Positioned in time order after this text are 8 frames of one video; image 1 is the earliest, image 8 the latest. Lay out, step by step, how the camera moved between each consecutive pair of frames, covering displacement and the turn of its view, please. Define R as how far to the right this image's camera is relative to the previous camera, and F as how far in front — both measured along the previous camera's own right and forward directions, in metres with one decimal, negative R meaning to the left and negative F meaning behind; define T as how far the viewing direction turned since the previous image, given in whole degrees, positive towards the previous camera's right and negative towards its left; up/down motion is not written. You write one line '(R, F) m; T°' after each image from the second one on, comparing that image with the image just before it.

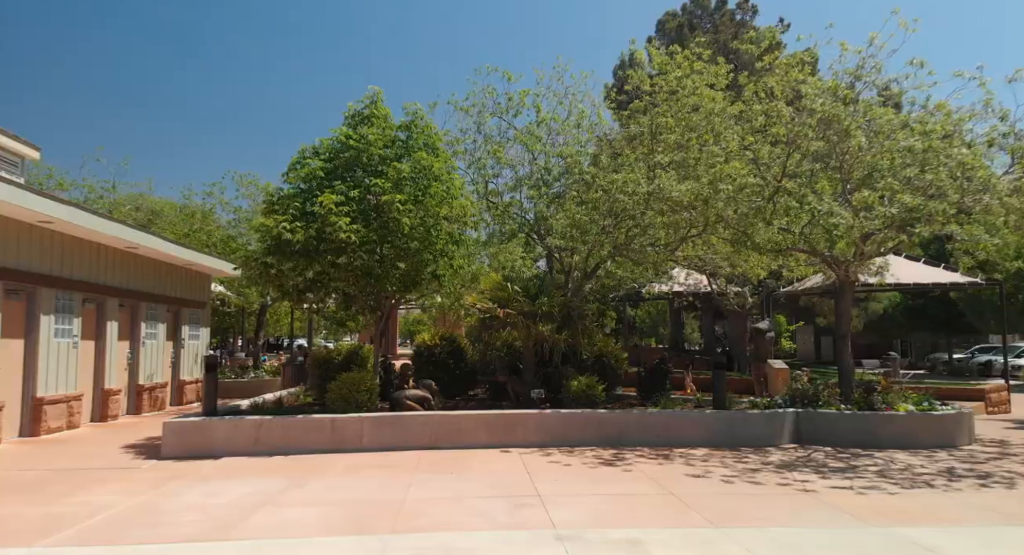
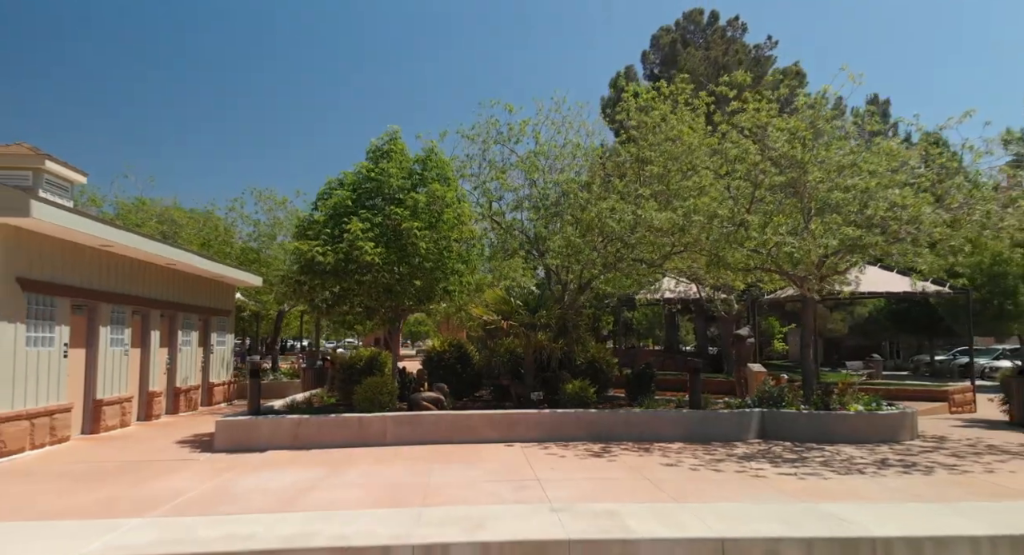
(0.0, -1.1) m; 0°
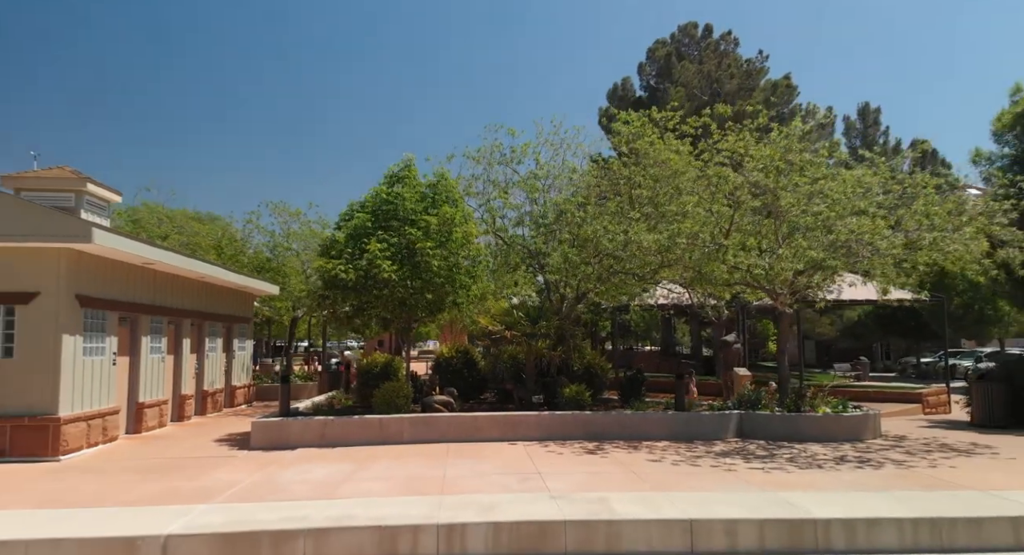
(-0.1, -1.0) m; 0°
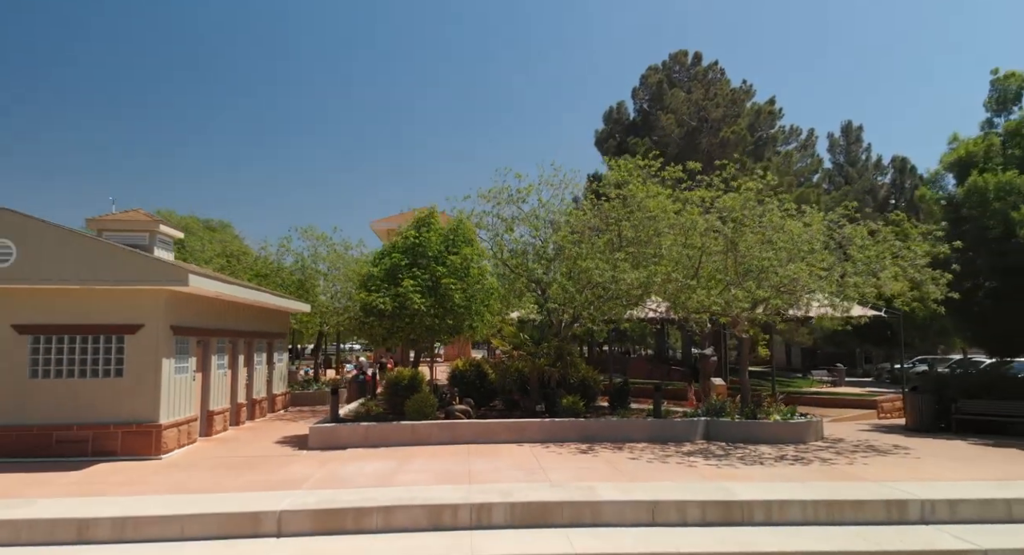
(-0.2, -2.1) m; 0°
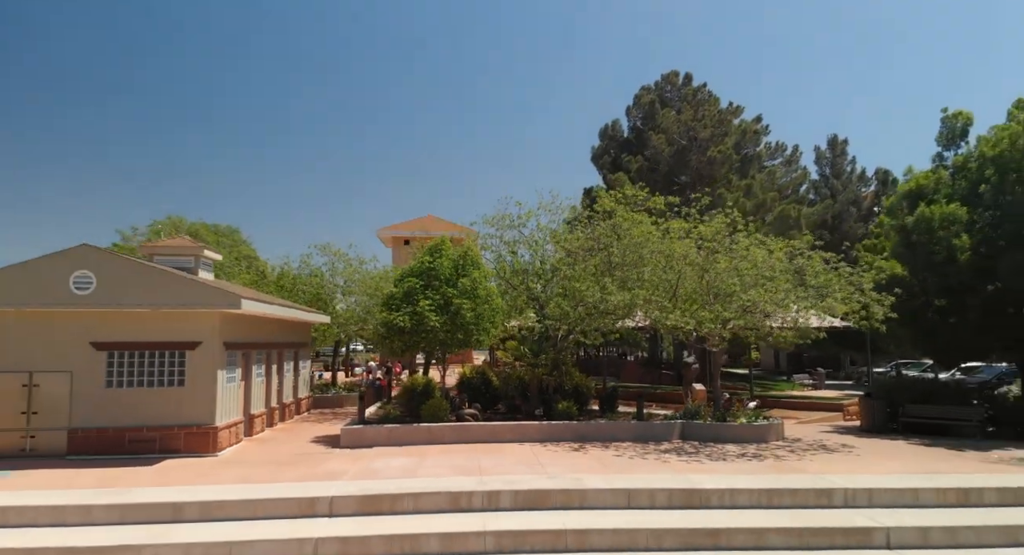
(-0.1, -1.8) m; 0°
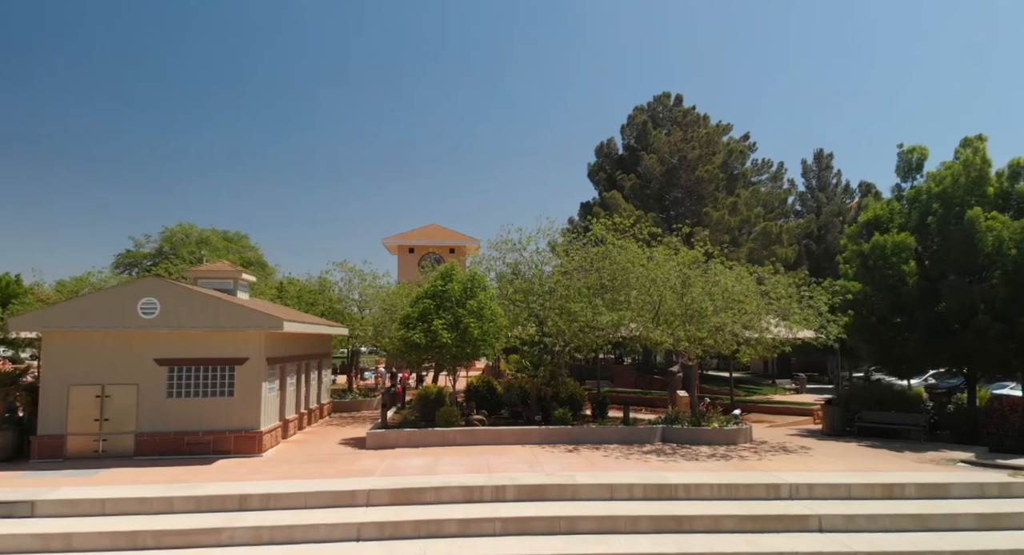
(-0.1, -2.0) m; 0°
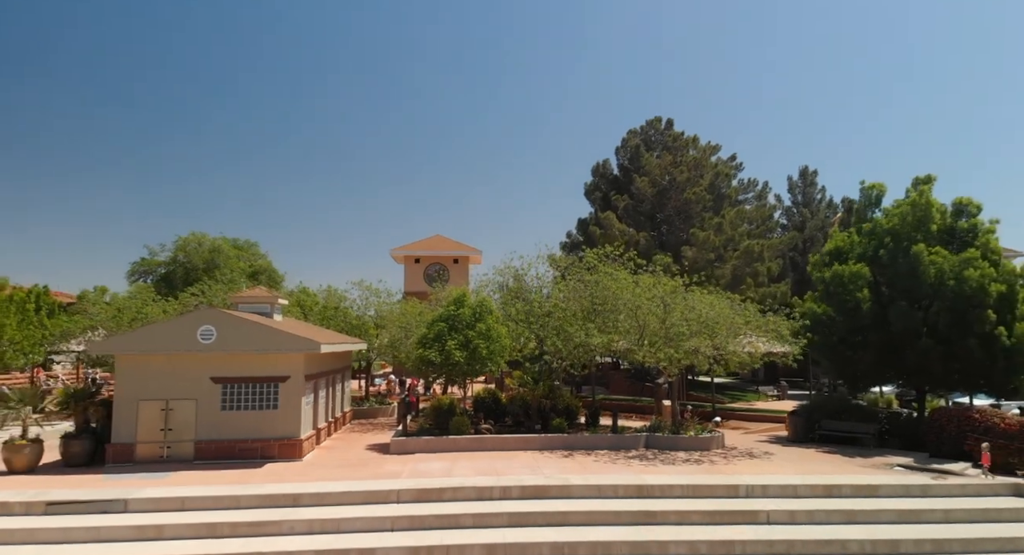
(-0.1, -2.4) m; 0°
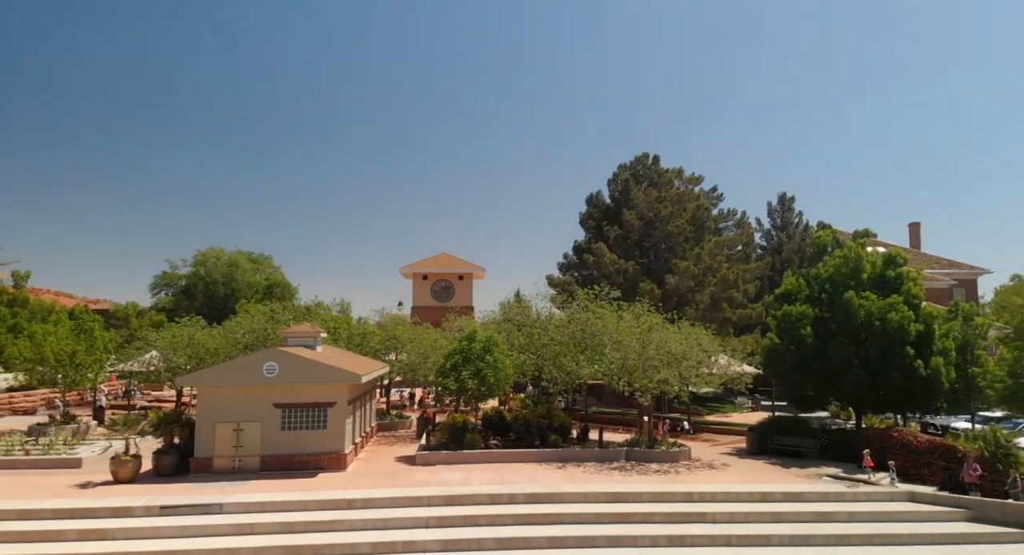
(-0.2, -3.9) m; 0°
